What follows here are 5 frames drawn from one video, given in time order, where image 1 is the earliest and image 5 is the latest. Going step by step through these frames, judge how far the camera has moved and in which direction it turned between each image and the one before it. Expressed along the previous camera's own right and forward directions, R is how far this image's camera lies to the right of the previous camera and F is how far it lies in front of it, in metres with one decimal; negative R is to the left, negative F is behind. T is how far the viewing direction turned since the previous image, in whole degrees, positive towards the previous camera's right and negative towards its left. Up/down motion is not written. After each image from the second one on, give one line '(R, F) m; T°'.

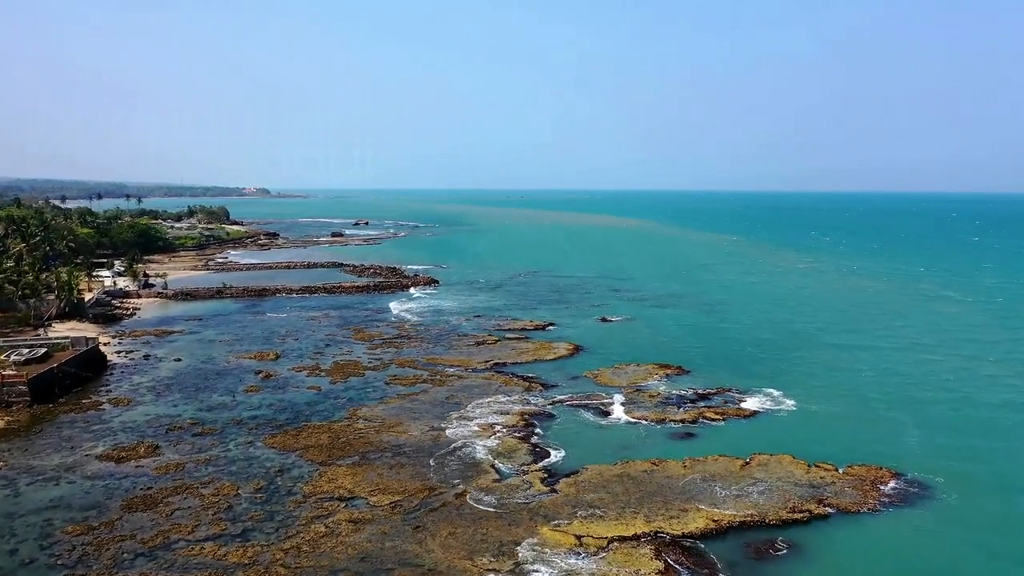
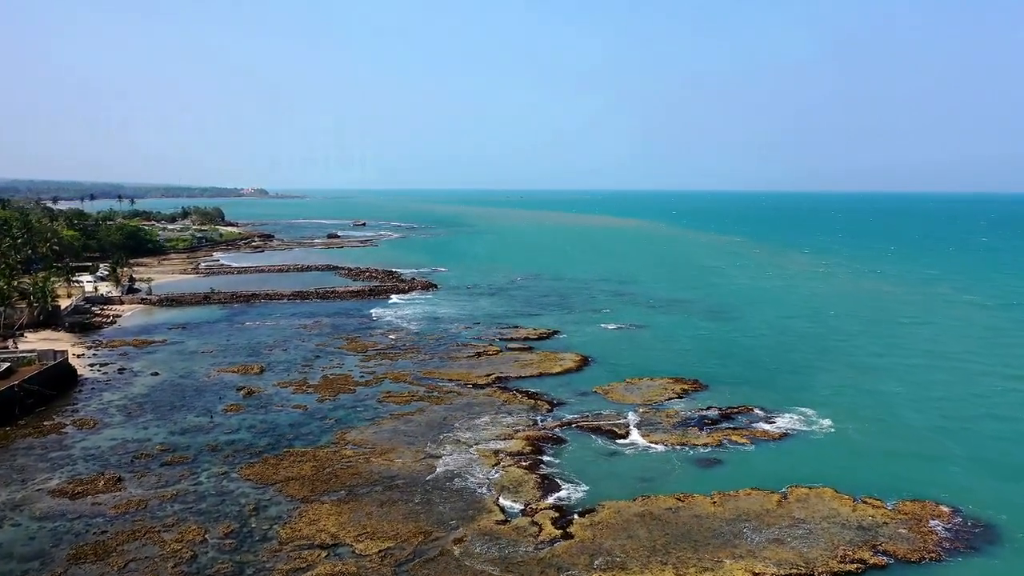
(-0.2, +3.0) m; 0°
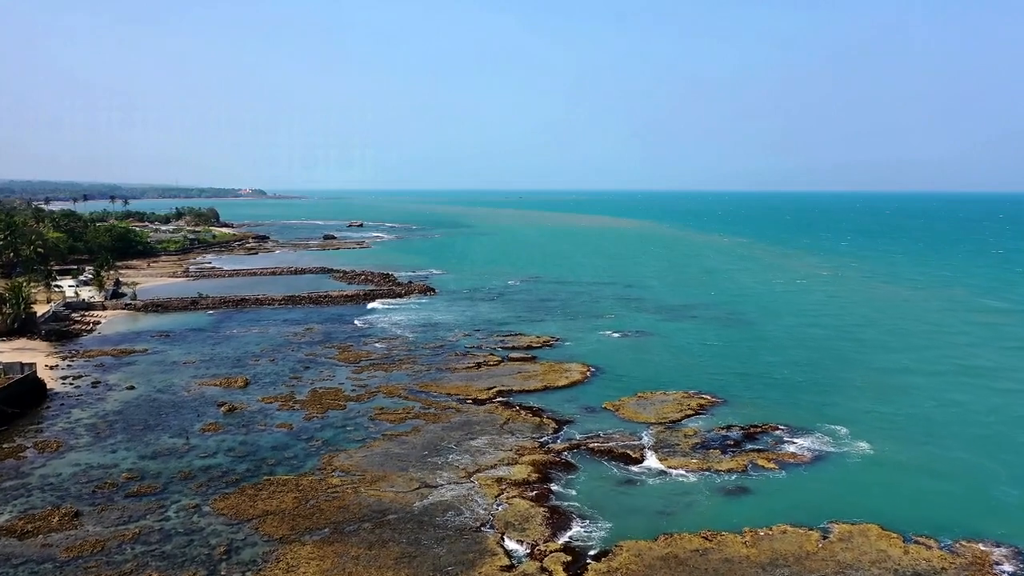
(-0.2, +2.7) m; 0°
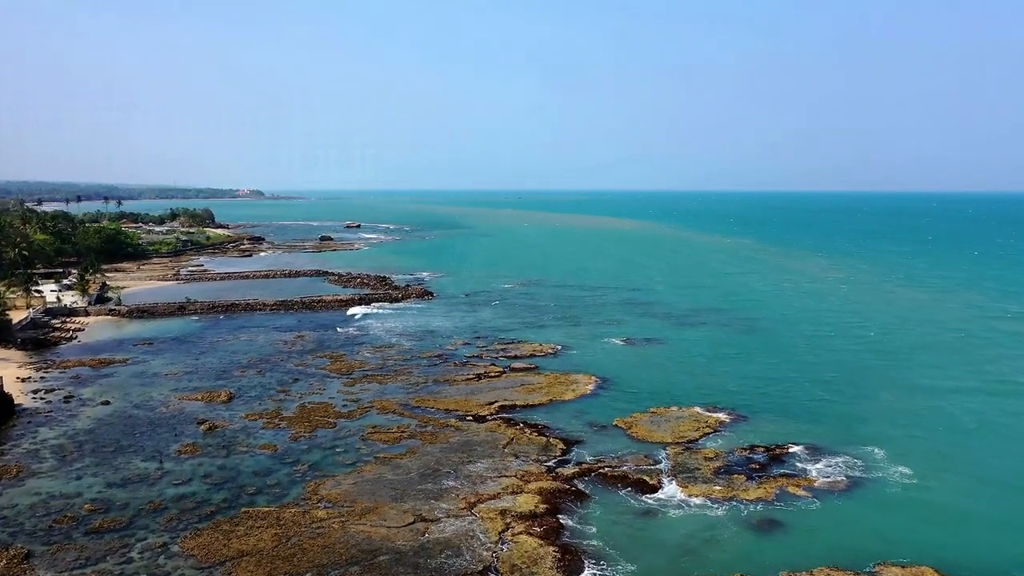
(-0.2, +2.5) m; 0°
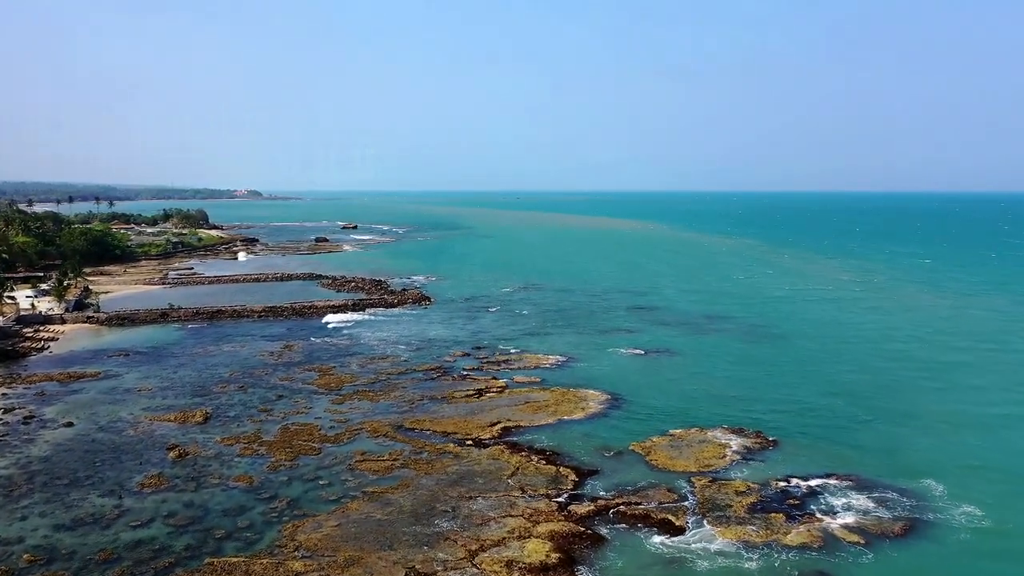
(-0.2, +3.1) m; 0°
